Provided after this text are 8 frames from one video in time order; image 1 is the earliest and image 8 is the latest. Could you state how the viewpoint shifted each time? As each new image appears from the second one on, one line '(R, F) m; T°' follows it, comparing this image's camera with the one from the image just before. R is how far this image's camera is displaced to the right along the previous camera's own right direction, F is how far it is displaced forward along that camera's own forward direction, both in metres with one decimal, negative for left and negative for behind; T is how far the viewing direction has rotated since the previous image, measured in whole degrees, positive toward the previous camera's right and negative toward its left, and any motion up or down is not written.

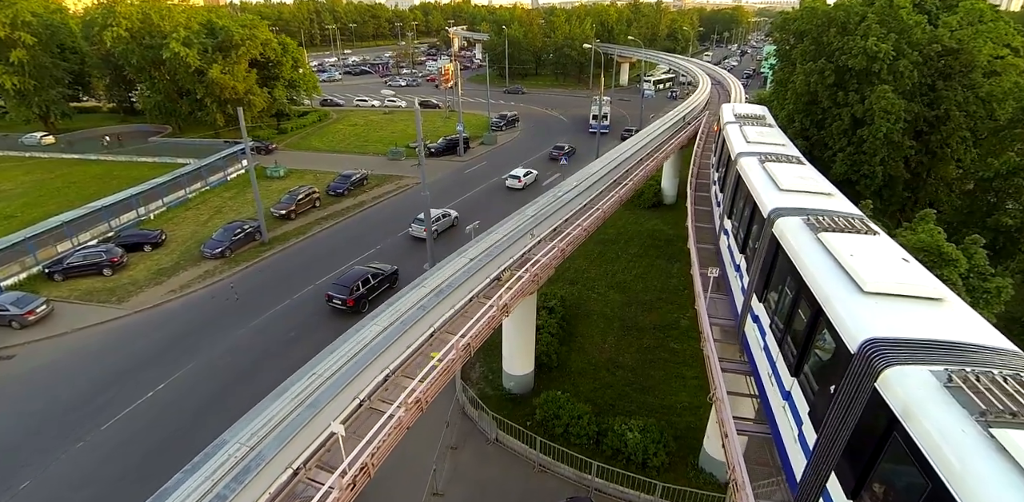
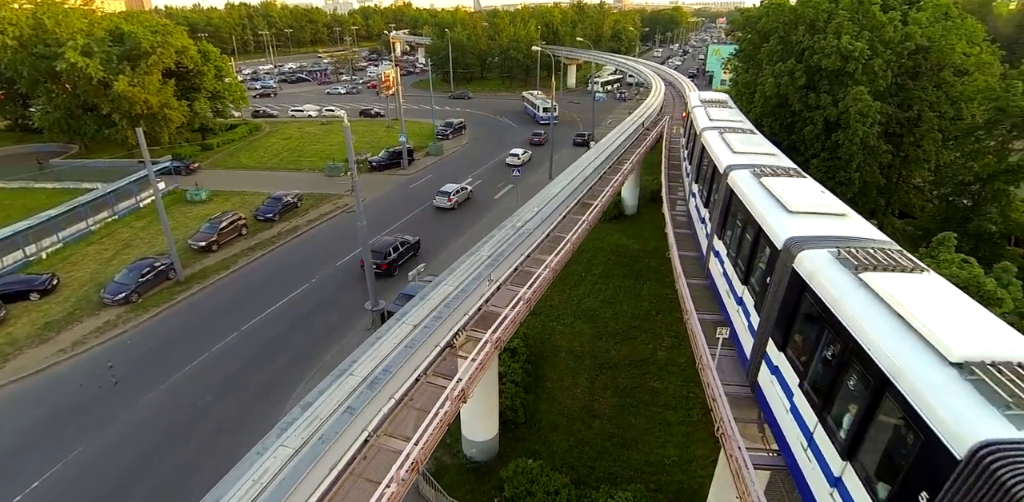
(+0.1, +2.8) m; +5°
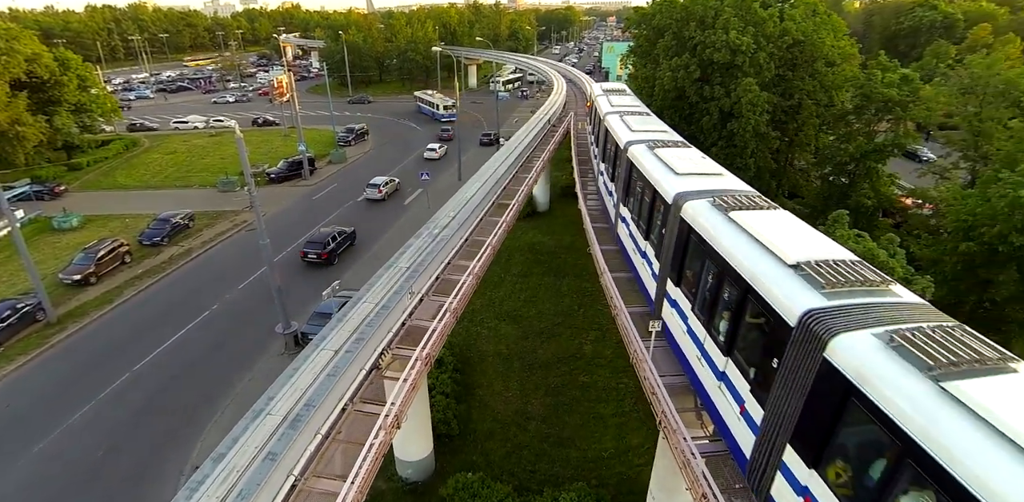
(-0.1, +0.5) m; +9°
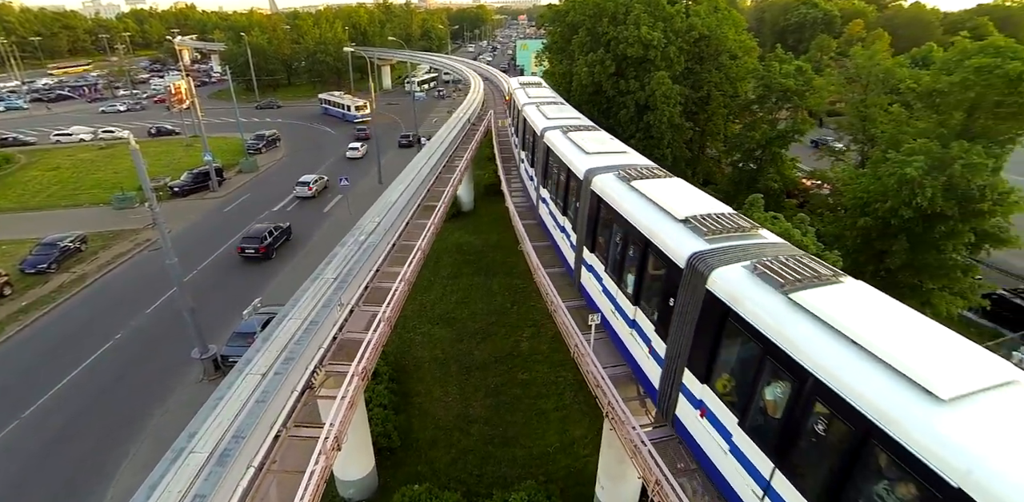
(-0.1, +0.2) m; +8°
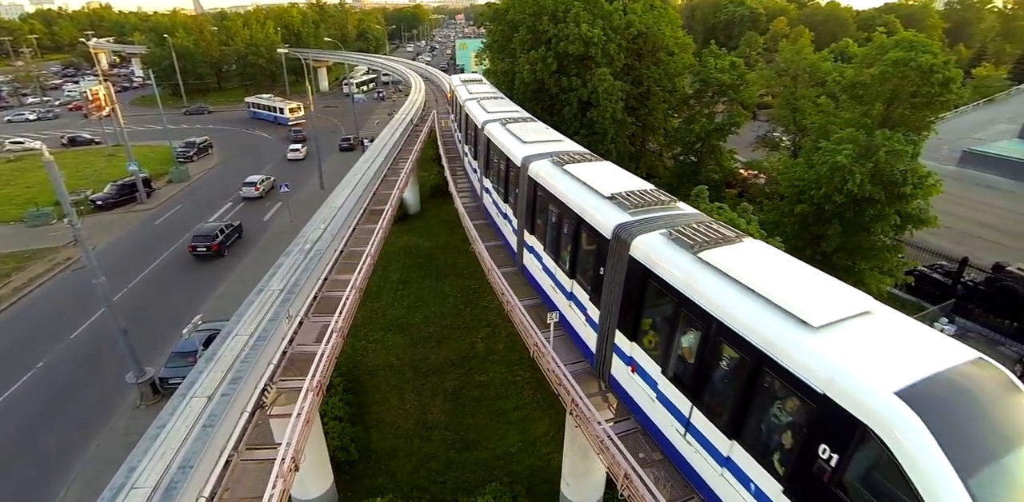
(-0.1, +0.1) m; +5°
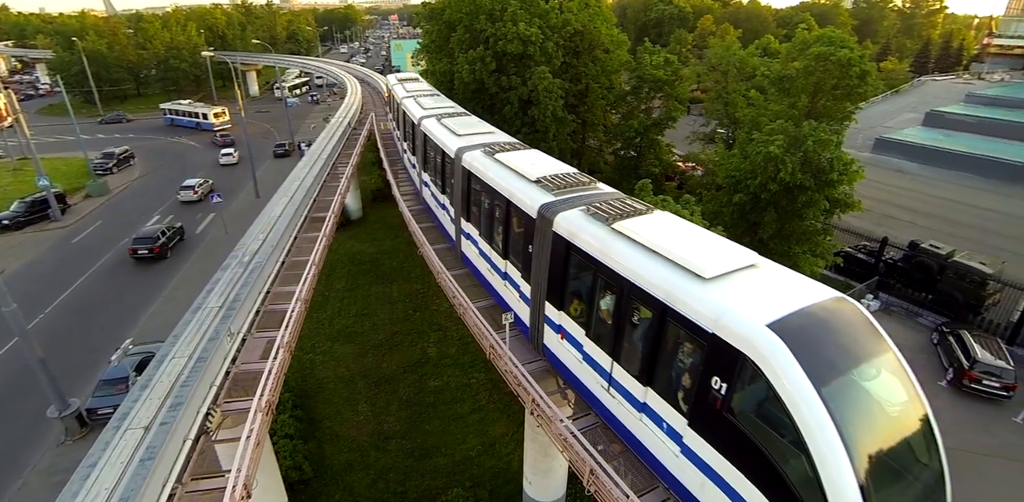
(-0.1, +0.1) m; +6°
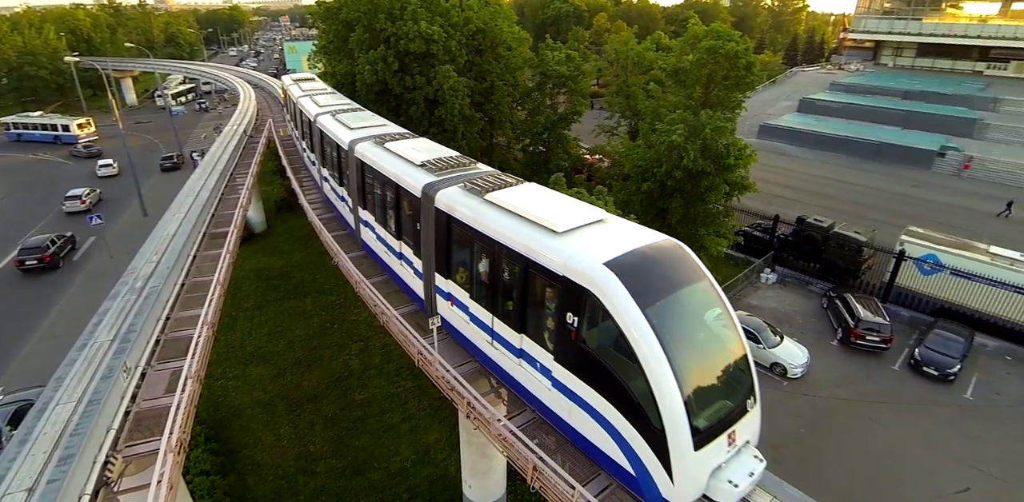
(-0.1, +0.1) m; +9°
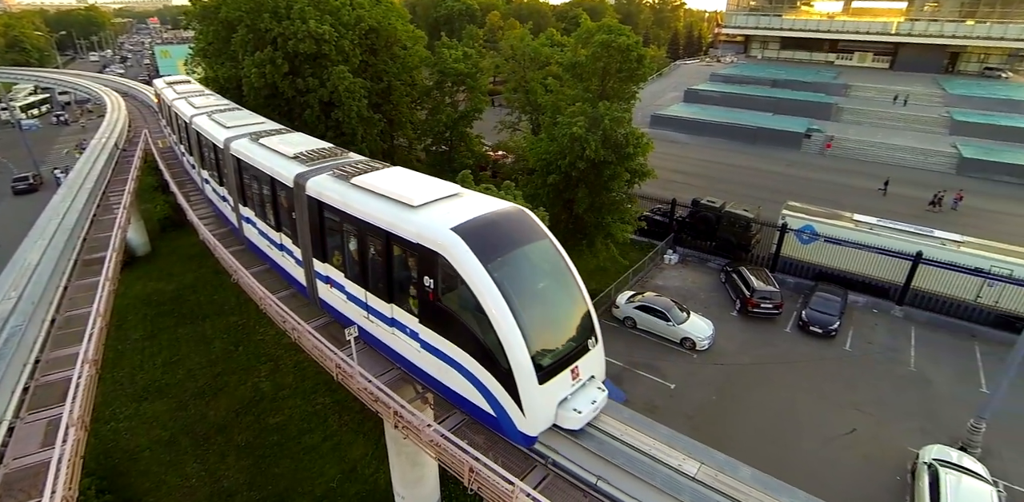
(-0.1, +0.1) m; +9°
